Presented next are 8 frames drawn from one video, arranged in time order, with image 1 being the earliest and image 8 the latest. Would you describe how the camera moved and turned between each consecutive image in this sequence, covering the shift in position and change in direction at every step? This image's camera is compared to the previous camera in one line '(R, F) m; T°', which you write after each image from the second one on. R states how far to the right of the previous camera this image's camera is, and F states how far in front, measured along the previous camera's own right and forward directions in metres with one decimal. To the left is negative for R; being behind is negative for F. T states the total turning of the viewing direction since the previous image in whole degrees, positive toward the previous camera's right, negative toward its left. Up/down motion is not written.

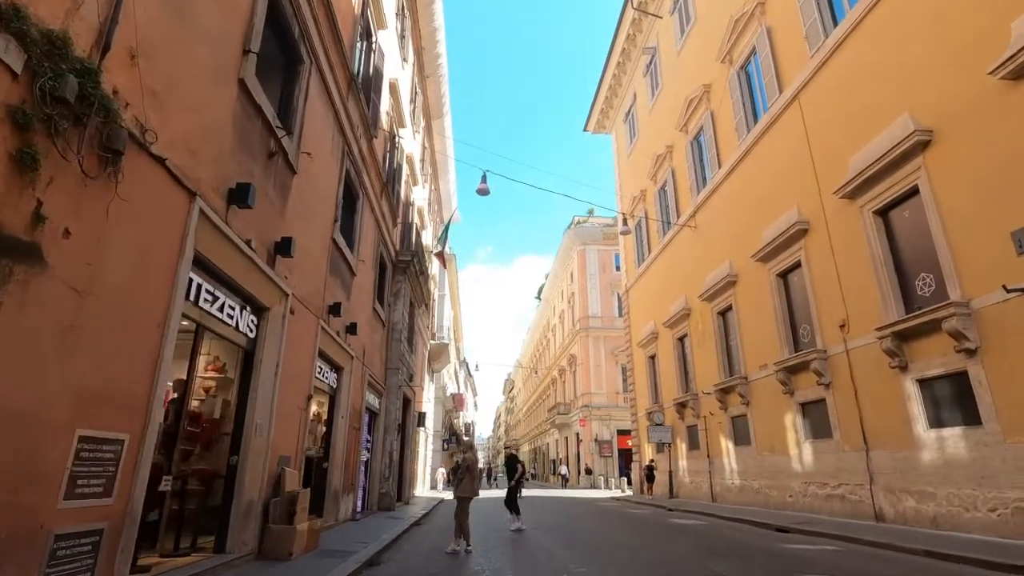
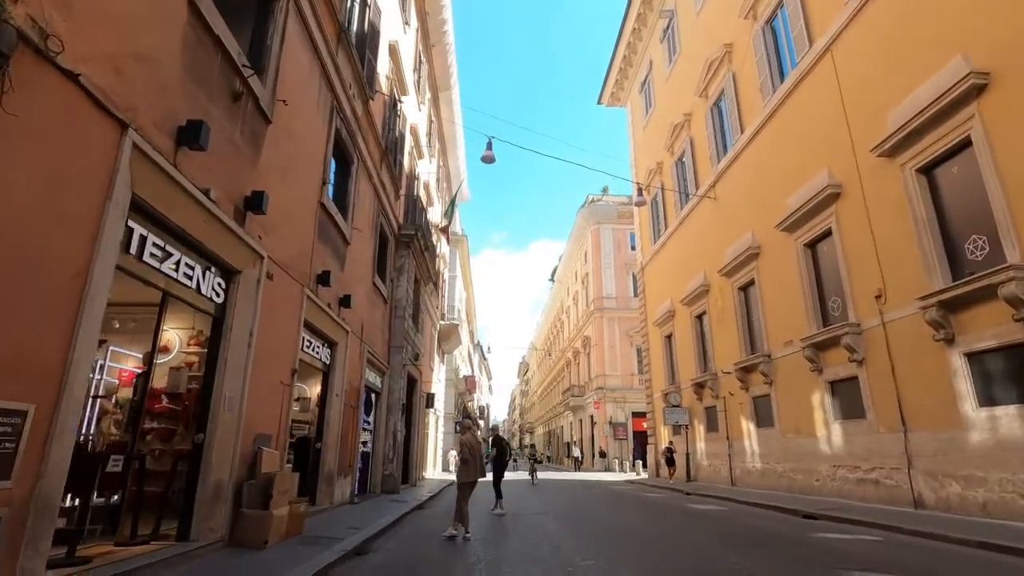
(+0.2, +0.8) m; -2°
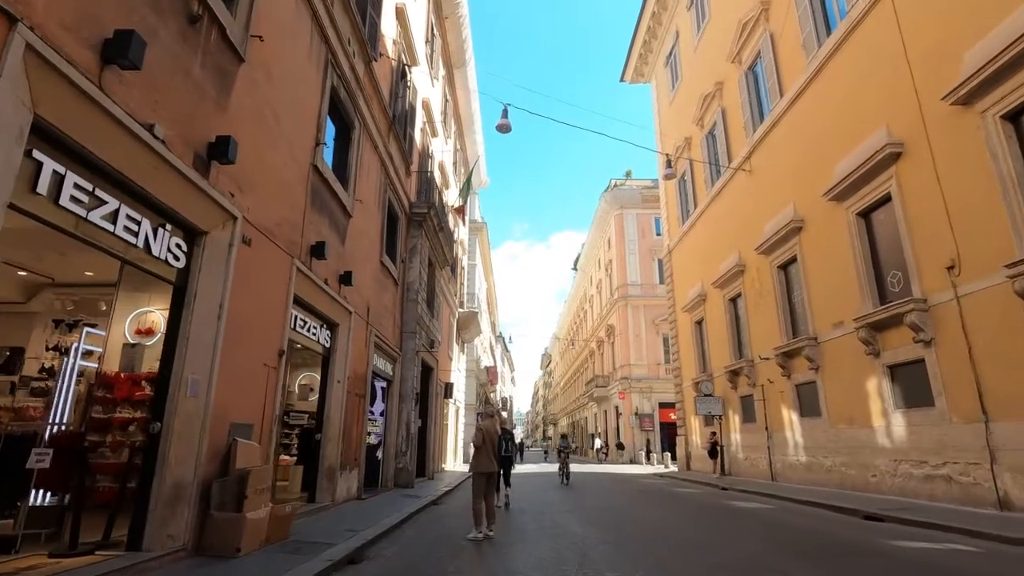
(+0.1, +1.1) m; -2°
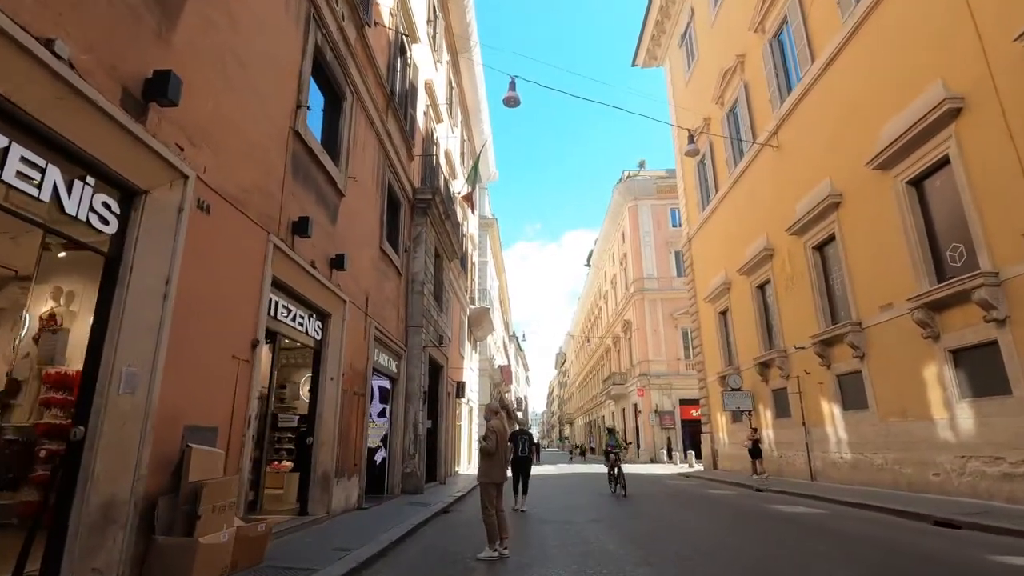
(0.0, +1.1) m; -1°
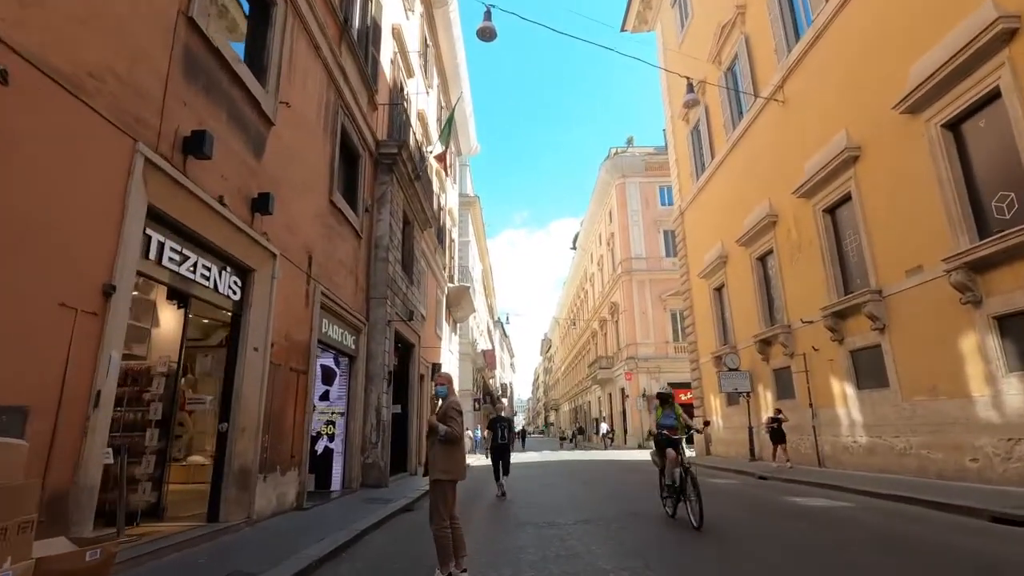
(+0.2, +1.6) m; +2°
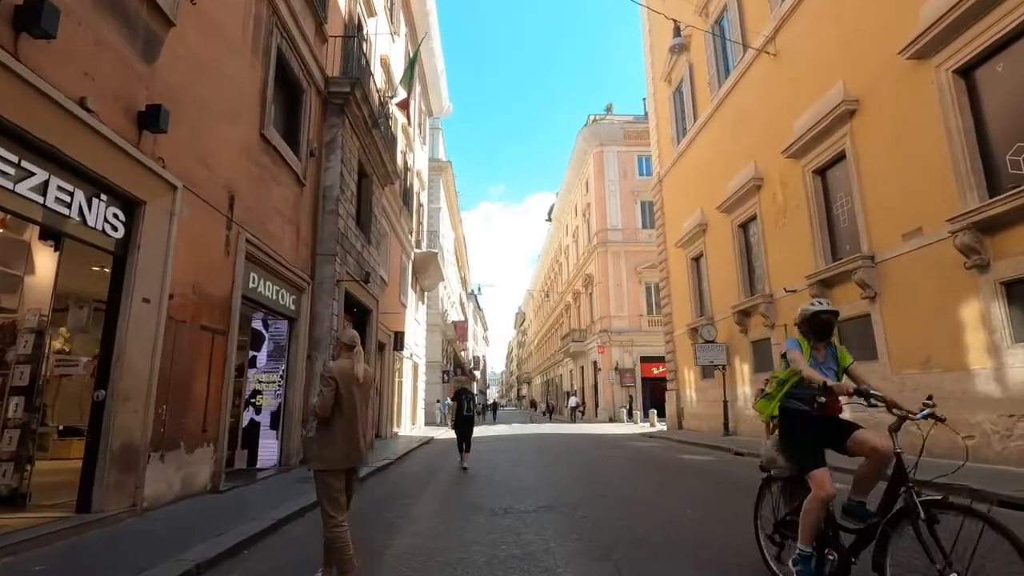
(+0.2, +1.1) m; +3°
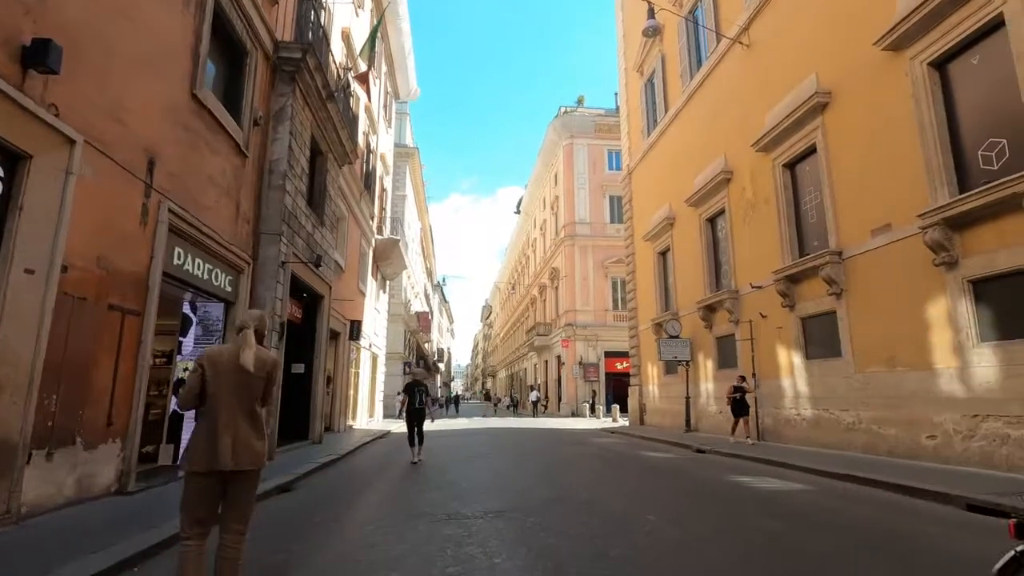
(+0.2, +0.6) m; +3°
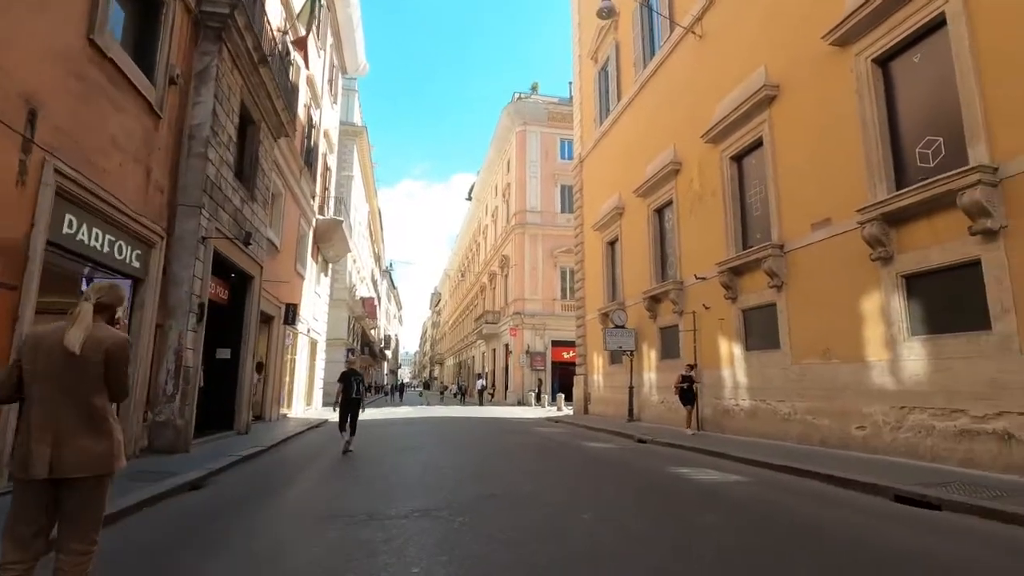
(+0.2, +0.4) m; +5°
